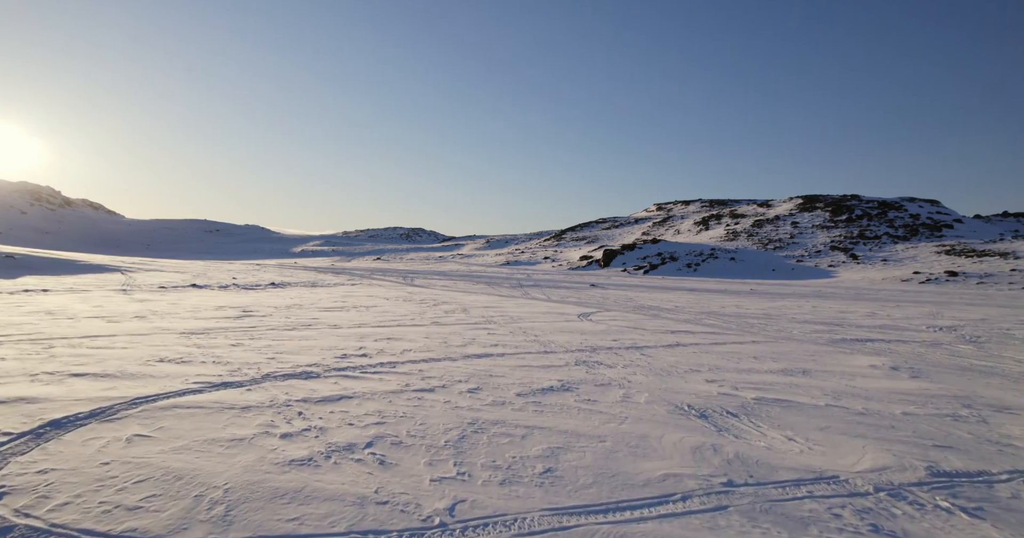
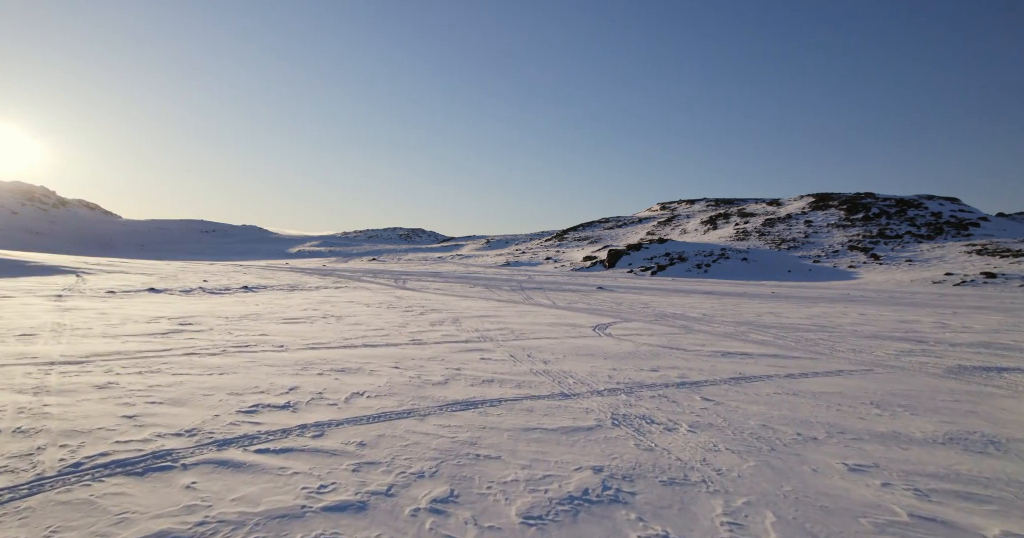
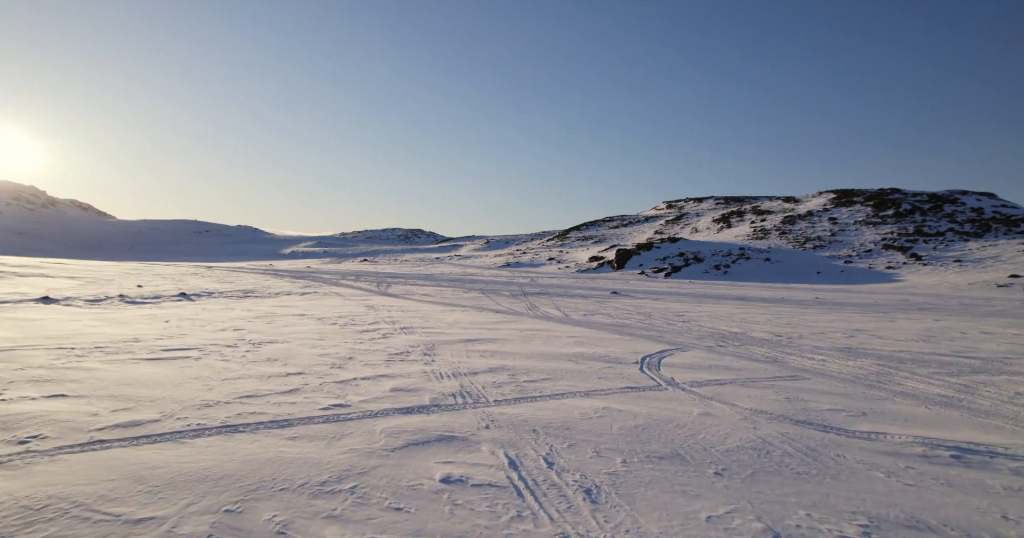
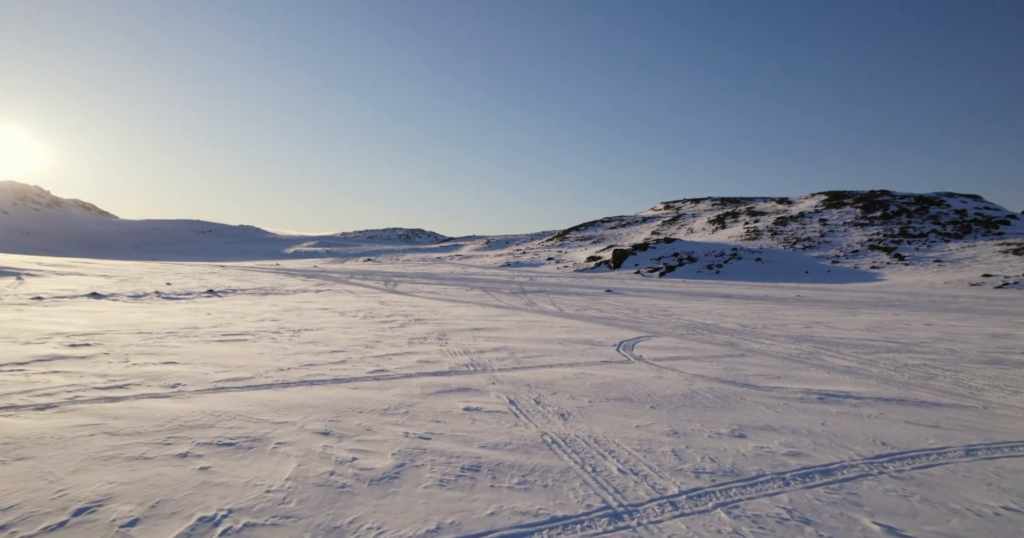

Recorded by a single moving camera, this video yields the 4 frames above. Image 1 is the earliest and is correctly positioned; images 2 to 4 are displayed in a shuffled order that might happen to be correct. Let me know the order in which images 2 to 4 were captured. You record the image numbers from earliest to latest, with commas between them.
2, 4, 3
